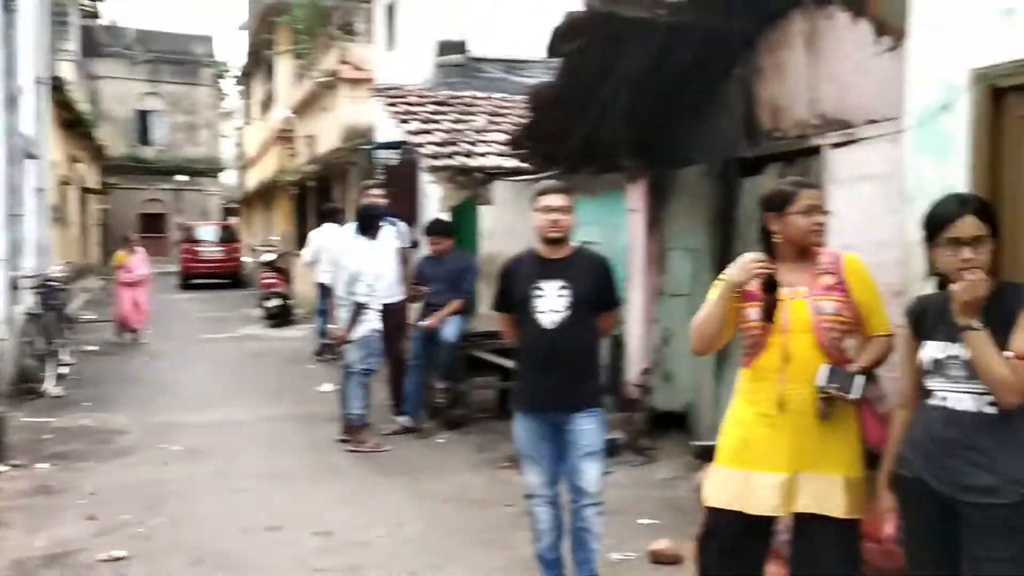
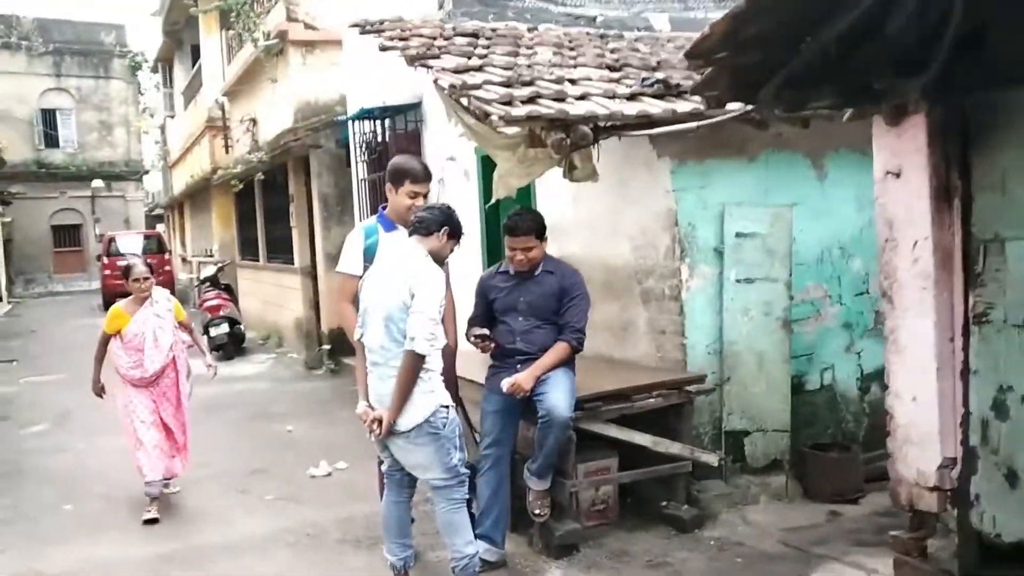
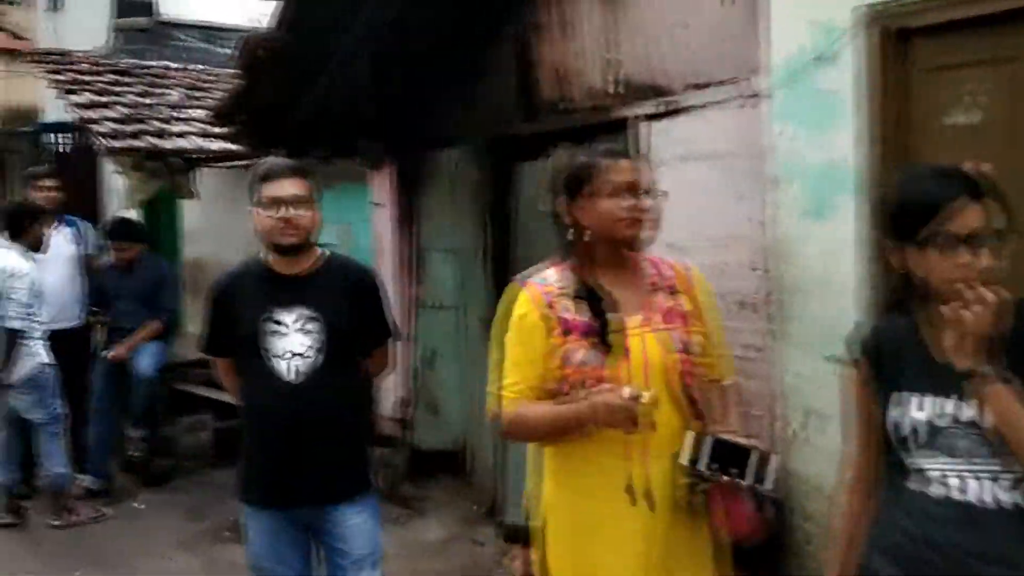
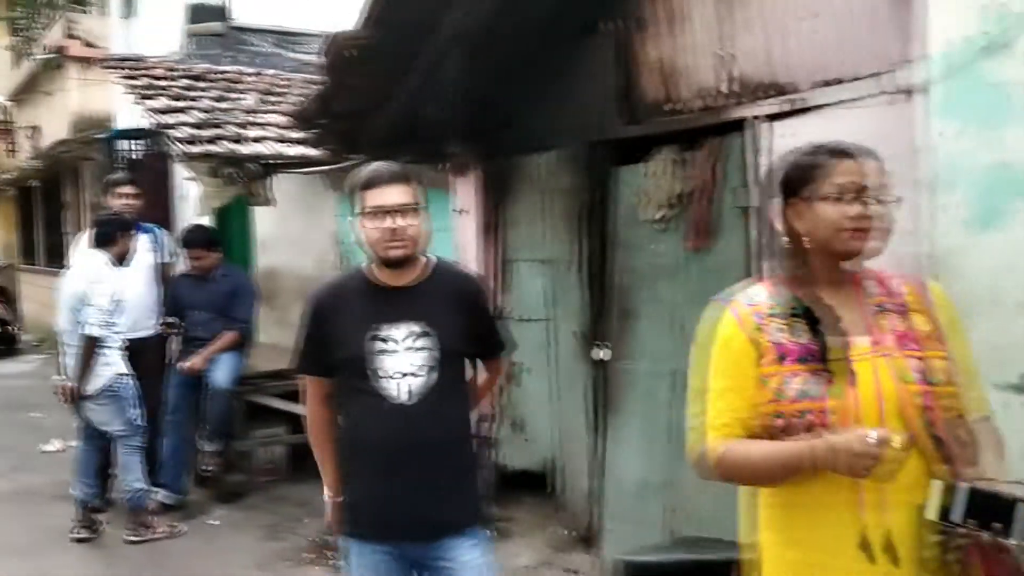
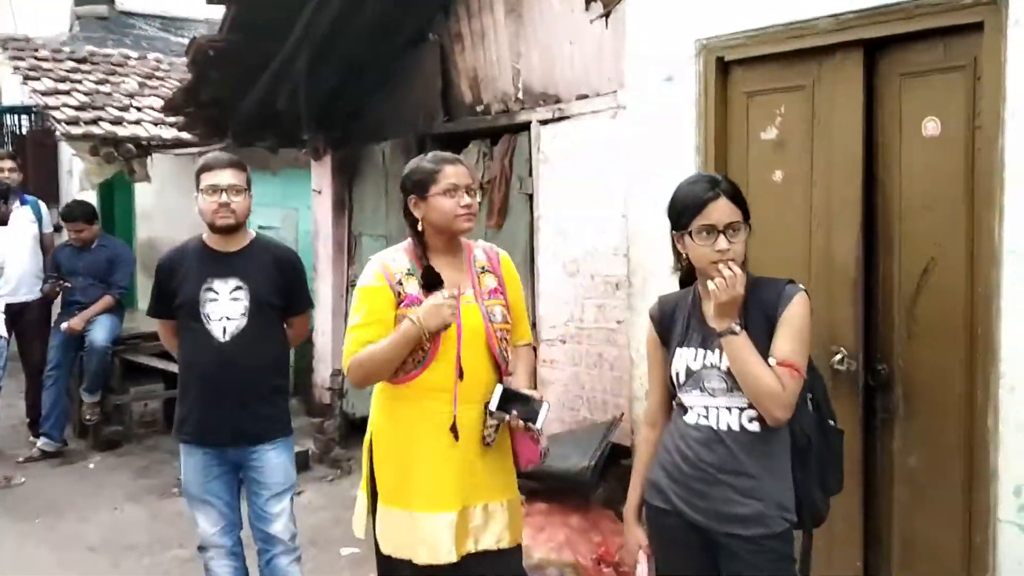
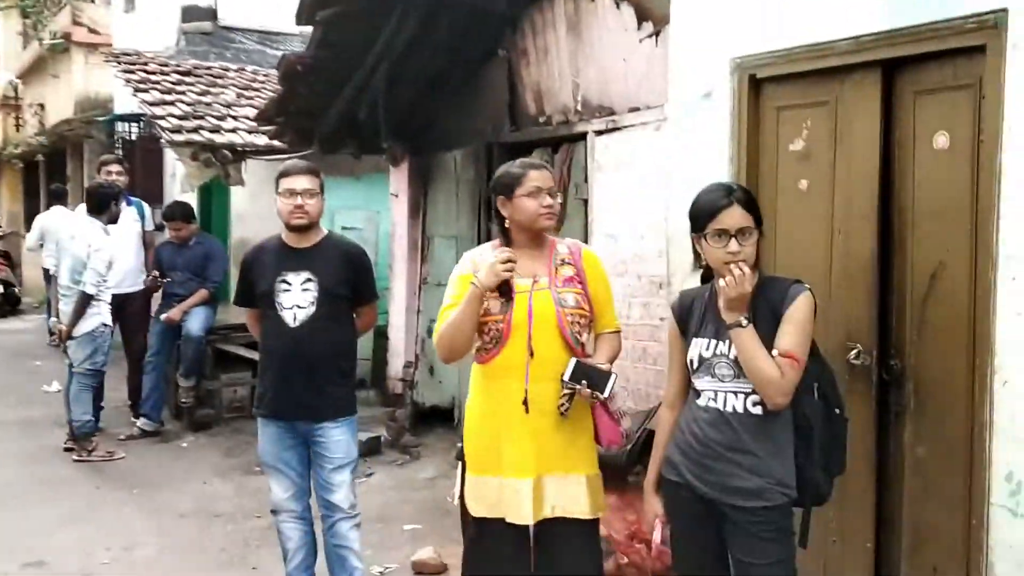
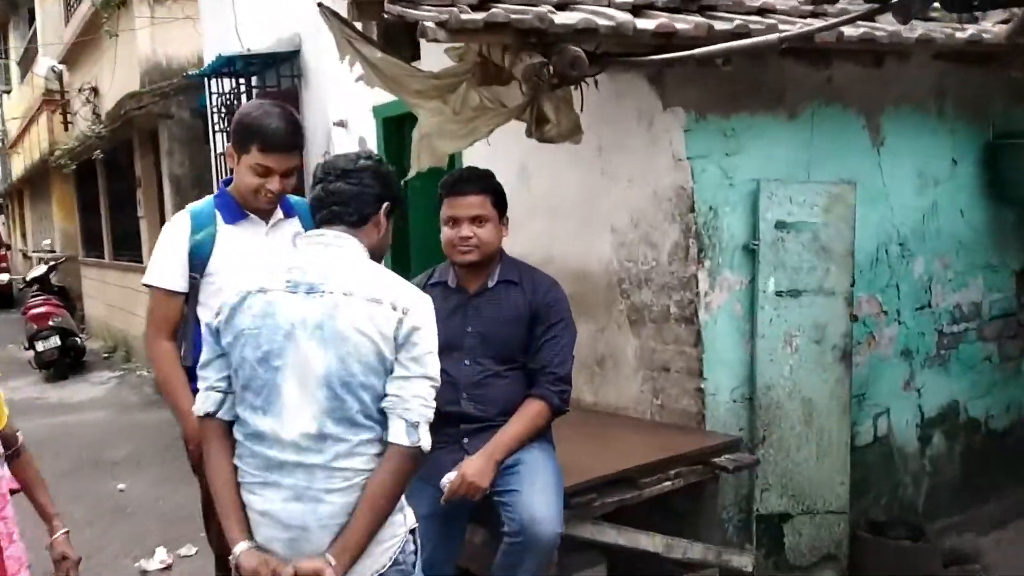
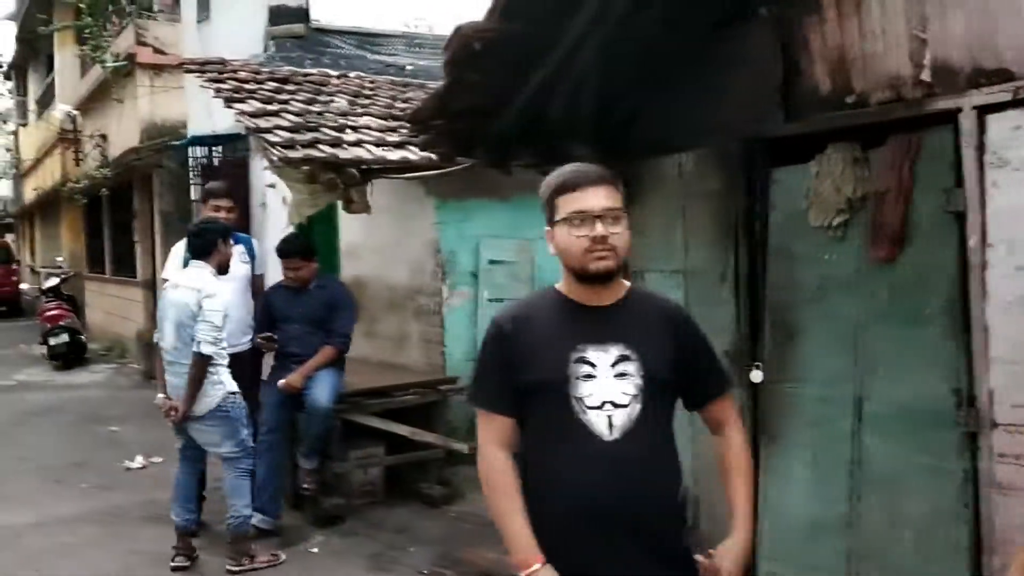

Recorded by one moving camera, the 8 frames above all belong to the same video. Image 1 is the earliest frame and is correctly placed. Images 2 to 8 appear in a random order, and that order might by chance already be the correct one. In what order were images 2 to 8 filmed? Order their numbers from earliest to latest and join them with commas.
6, 5, 3, 4, 8, 2, 7
